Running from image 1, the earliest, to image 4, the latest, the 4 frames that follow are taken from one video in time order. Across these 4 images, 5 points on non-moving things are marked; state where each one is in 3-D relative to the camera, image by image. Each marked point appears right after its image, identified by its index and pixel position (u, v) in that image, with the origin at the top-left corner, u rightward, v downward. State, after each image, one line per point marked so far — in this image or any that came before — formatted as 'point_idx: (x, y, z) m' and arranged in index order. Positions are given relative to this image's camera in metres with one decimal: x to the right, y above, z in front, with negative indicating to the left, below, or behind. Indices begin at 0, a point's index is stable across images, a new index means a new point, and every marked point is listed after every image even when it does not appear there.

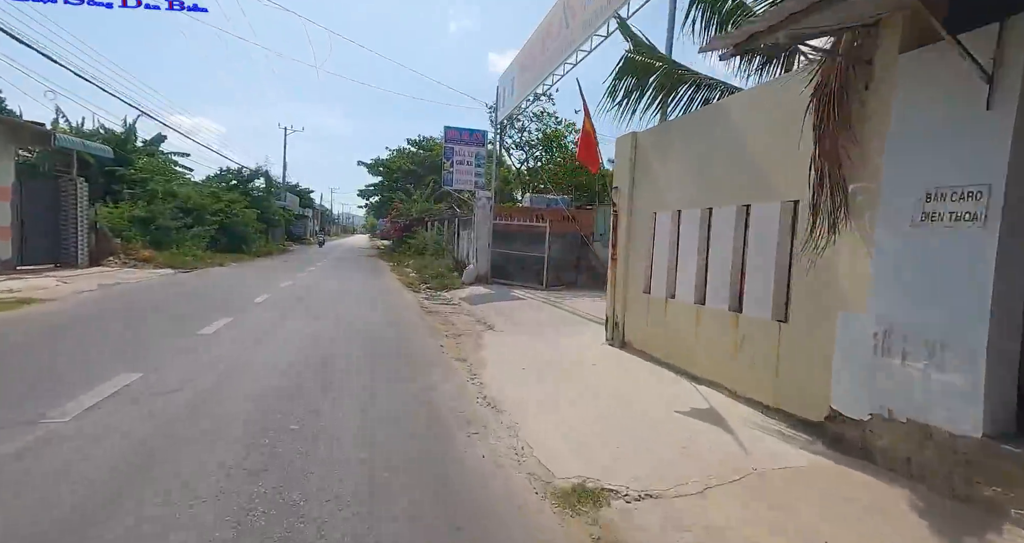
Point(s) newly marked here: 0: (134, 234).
0: (-11.0, +1.1, +13.9) m
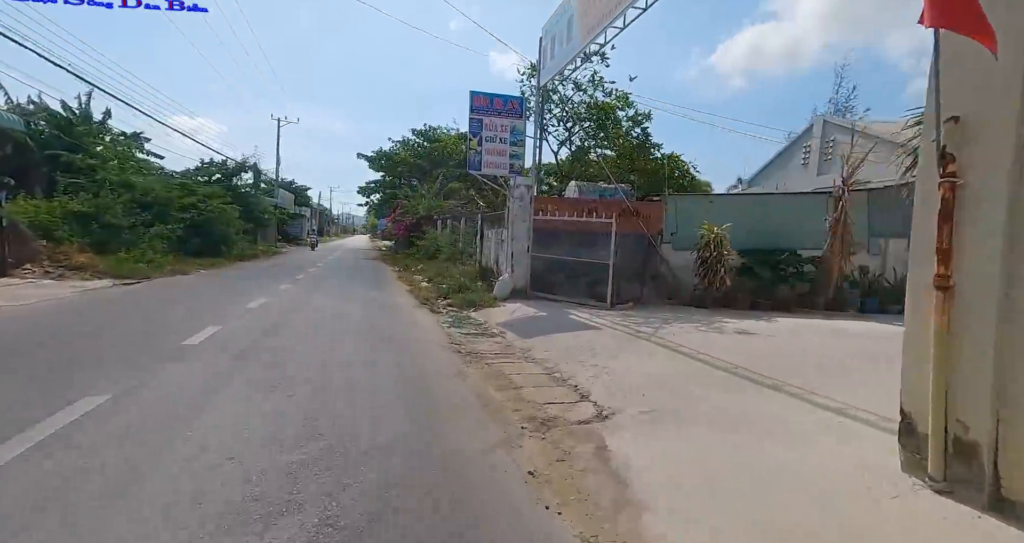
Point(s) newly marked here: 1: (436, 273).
0: (-10.1, +0.9, +10.9) m
1: (-2.2, 0.0, +13.7) m
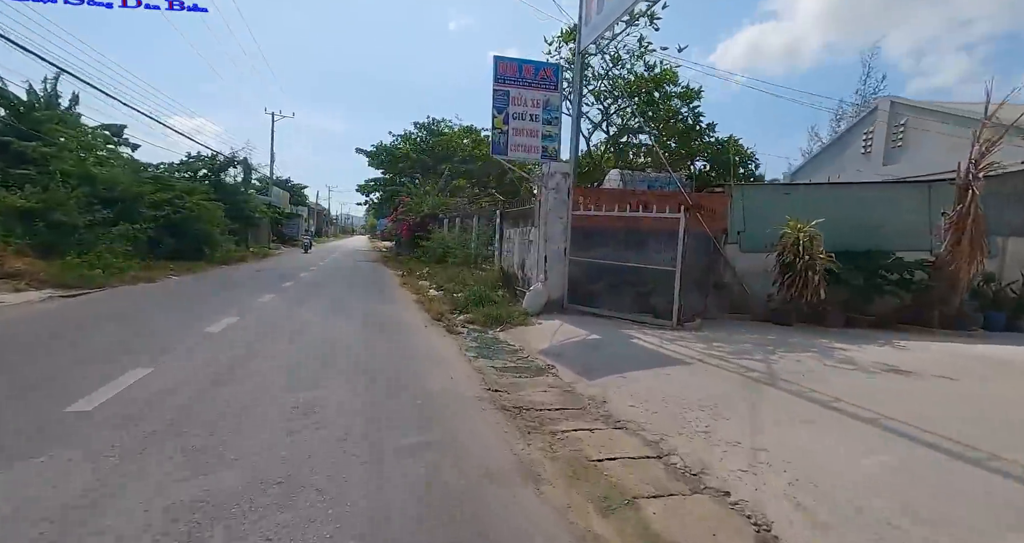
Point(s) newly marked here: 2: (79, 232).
0: (-9.5, +0.7, +9.0) m
1: (-1.6, -0.2, +11.8) m
2: (-9.1, +0.8, +10.1) m
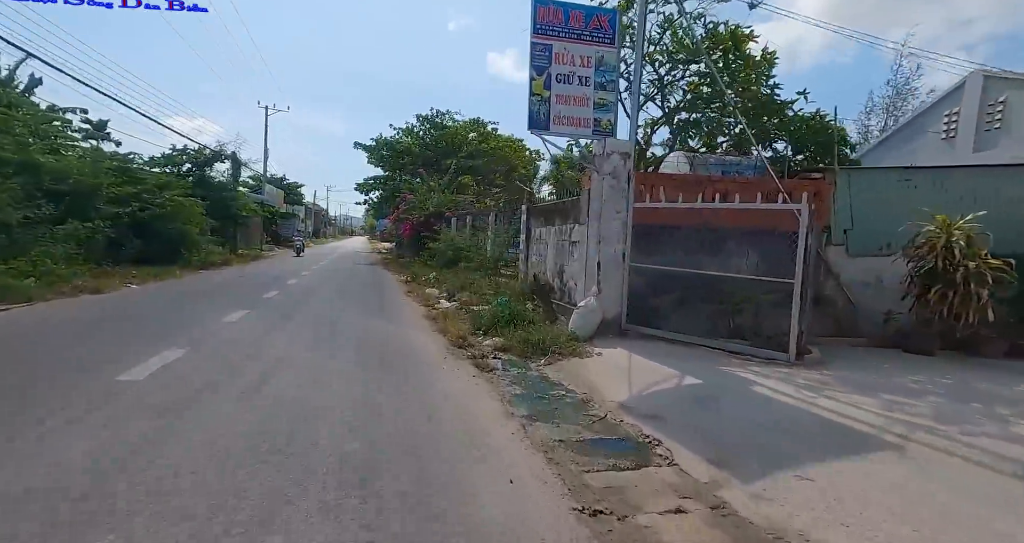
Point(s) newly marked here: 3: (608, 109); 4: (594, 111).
0: (-9.0, +0.6, +7.1) m
1: (-1.1, -0.3, +9.9) m
2: (-8.6, +0.7, +8.2) m
3: (+1.2, +2.1, +6.2) m
4: (+1.1, +2.1, +6.1) m
